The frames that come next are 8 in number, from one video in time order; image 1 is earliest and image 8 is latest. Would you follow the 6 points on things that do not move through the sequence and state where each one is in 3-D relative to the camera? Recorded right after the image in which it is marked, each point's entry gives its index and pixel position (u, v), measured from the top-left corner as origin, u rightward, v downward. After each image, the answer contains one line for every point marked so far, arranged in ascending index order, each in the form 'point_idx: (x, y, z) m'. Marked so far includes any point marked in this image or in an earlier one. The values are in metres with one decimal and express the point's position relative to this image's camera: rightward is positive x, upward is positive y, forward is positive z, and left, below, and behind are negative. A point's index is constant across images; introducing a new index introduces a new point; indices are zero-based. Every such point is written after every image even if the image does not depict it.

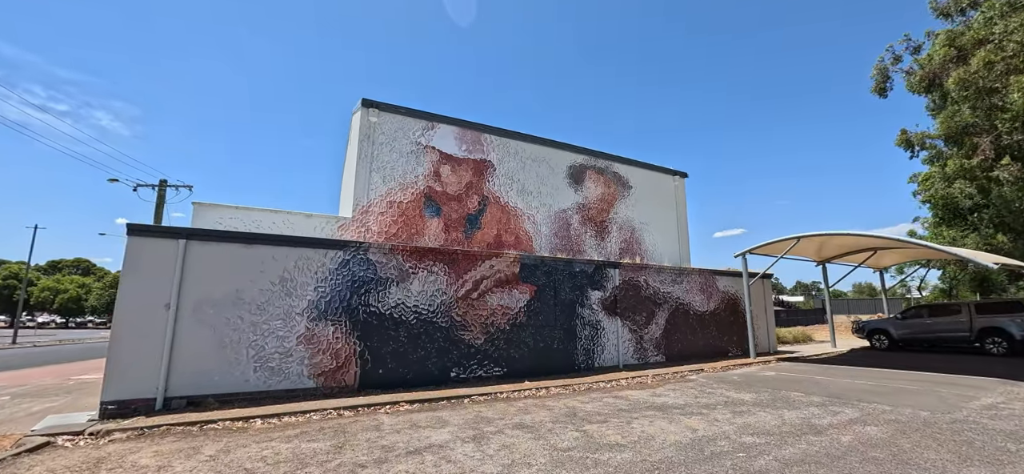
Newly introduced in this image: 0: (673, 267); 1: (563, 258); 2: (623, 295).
0: (+5.0, -0.9, +12.2) m
1: (+1.3, -0.6, +10.1) m
2: (+3.1, -1.6, +11.0) m
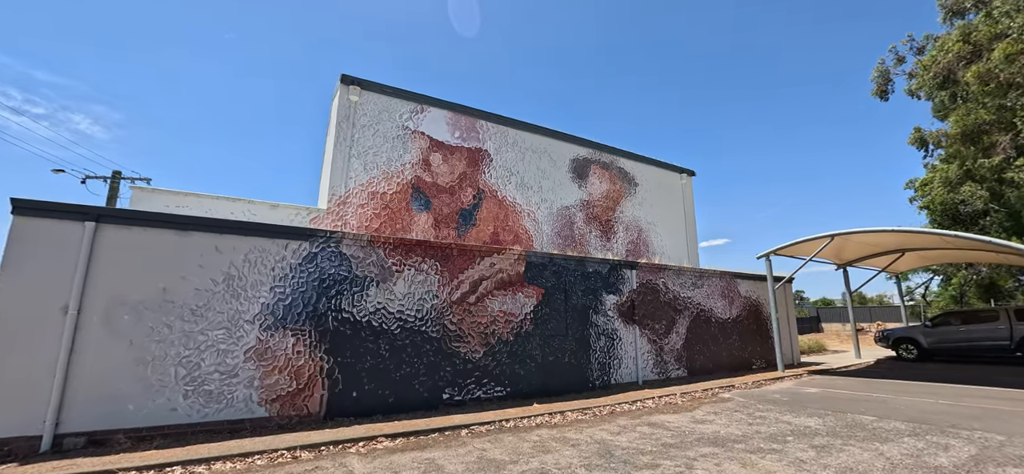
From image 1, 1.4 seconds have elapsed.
0: (+5.0, -0.9, +10.8) m
1: (+1.4, -0.4, +8.6) m
2: (+3.1, -1.5, +9.5) m
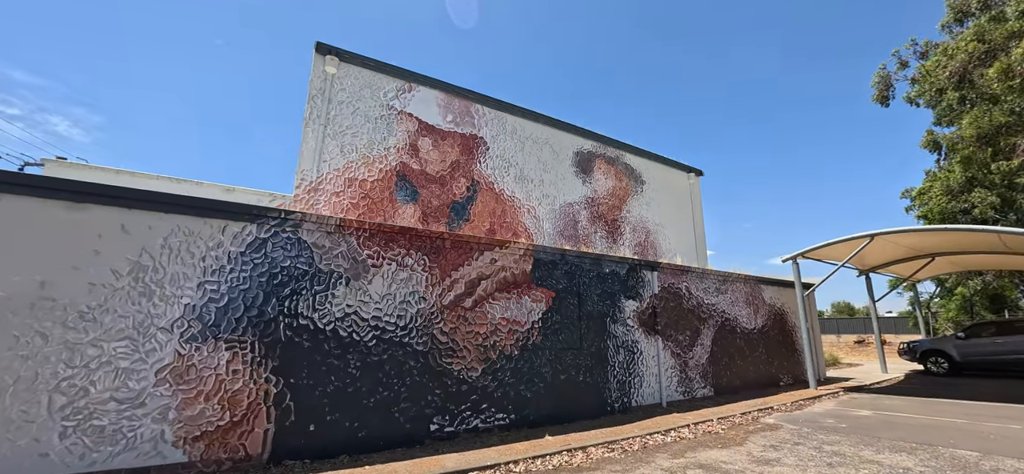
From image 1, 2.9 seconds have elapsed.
0: (+4.9, -0.9, +9.5) m
1: (+1.4, -0.3, +7.2) m
2: (+3.1, -1.4, +8.2) m
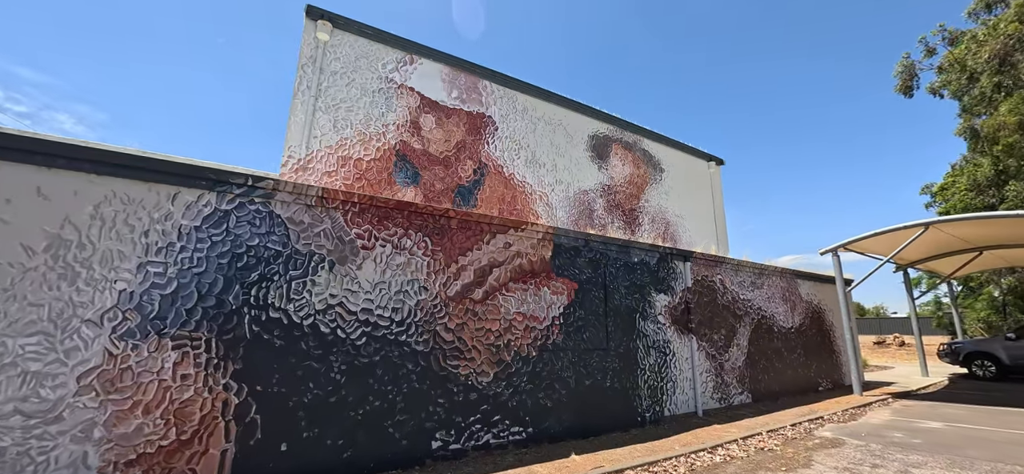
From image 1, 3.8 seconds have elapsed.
0: (+5.2, -0.6, +8.5) m
1: (+1.7, 0.0, +6.3) m
2: (+3.4, -1.2, +7.2) m
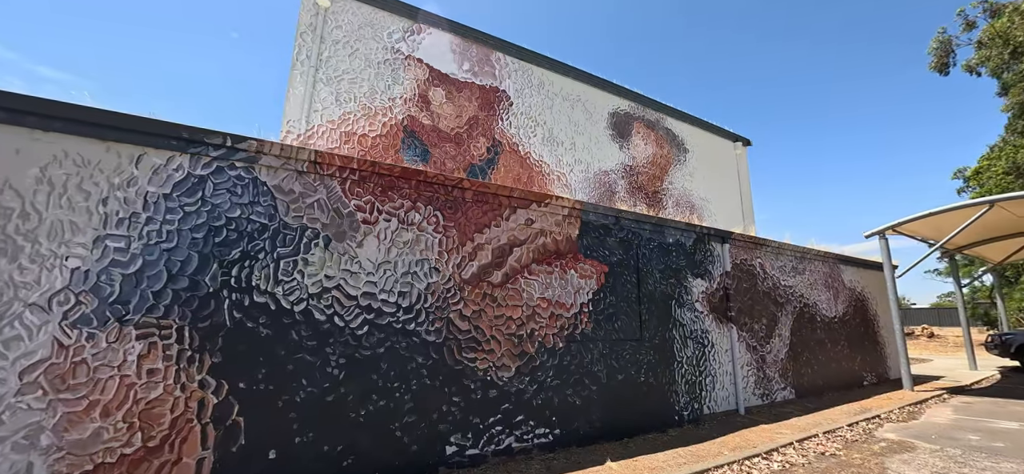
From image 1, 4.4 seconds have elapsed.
0: (+5.5, -0.2, +7.8) m
1: (+2.0, +0.3, +5.6) m
2: (+3.7, -0.8, +6.5) m
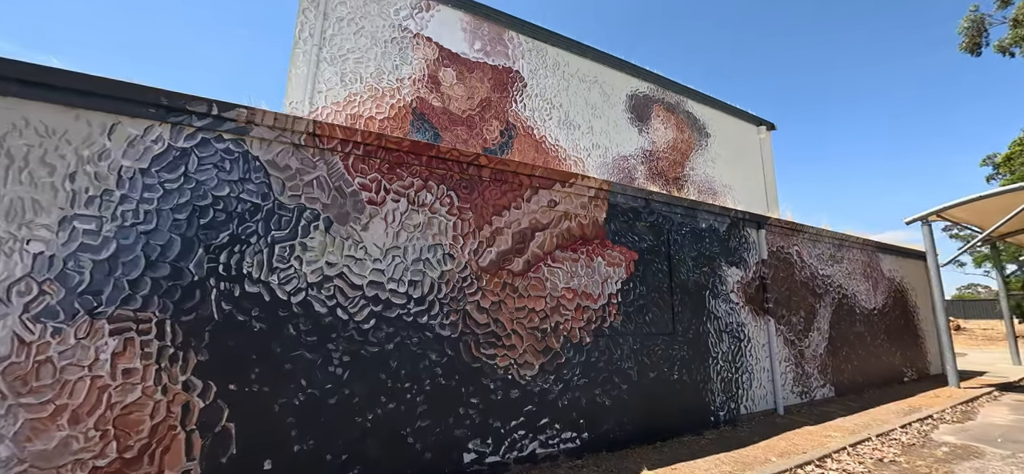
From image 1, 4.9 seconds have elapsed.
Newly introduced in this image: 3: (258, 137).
0: (+5.8, 0.0, +7.2) m
1: (+2.2, +0.5, +5.1) m
2: (+4.0, -0.6, +6.0) m
3: (-2.0, +0.8, +3.0) m
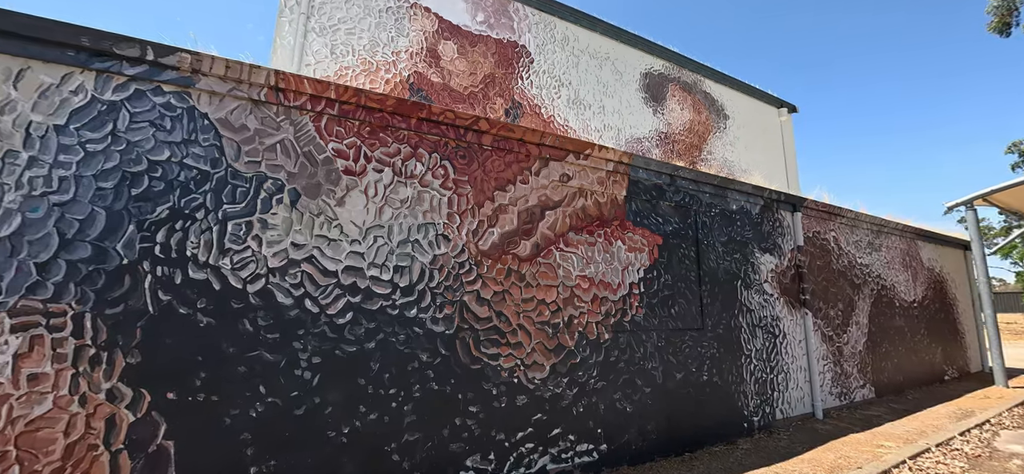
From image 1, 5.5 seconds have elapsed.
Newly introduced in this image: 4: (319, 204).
0: (+5.9, +0.3, +6.5) m
1: (+2.3, +0.7, +4.5) m
2: (+4.0, -0.4, +5.4) m
3: (-1.9, +0.9, +2.5) m
4: (-1.3, +0.2, +2.6) m
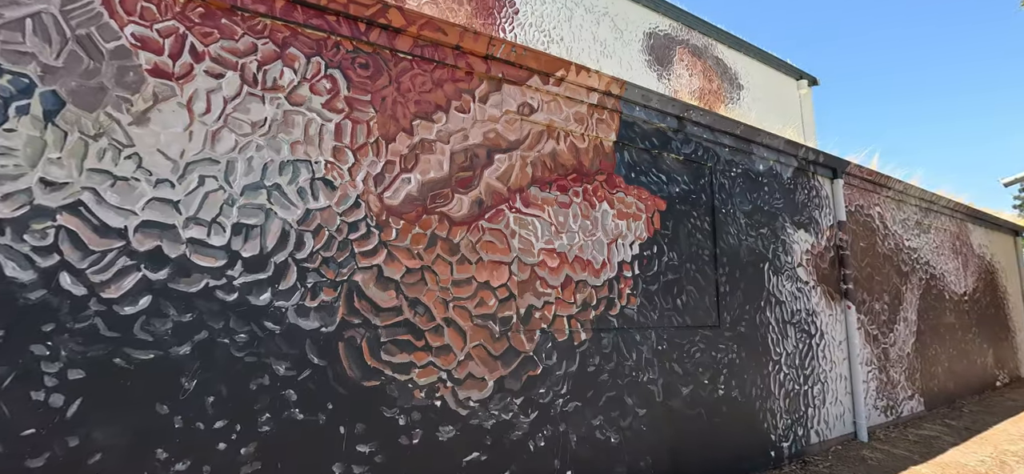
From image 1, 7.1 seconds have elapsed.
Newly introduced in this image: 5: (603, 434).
0: (+5.6, +0.6, +5.4) m
1: (+1.9, +0.9, +3.4) m
2: (+3.7, -0.1, +4.3) m
3: (-2.3, +1.2, +1.5) m
4: (-1.7, +0.5, +1.6) m
5: (+0.6, -1.2, +2.5) m
